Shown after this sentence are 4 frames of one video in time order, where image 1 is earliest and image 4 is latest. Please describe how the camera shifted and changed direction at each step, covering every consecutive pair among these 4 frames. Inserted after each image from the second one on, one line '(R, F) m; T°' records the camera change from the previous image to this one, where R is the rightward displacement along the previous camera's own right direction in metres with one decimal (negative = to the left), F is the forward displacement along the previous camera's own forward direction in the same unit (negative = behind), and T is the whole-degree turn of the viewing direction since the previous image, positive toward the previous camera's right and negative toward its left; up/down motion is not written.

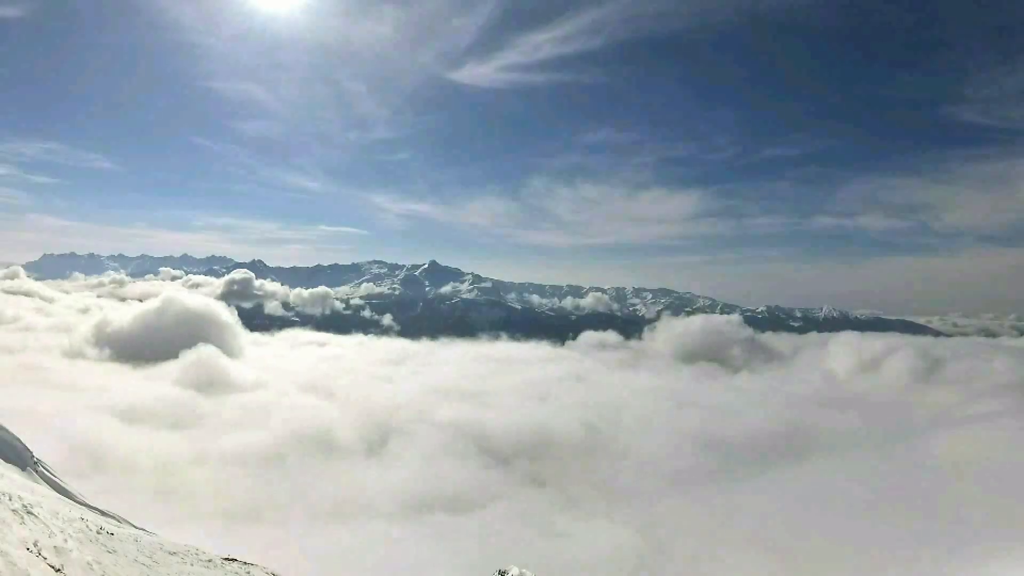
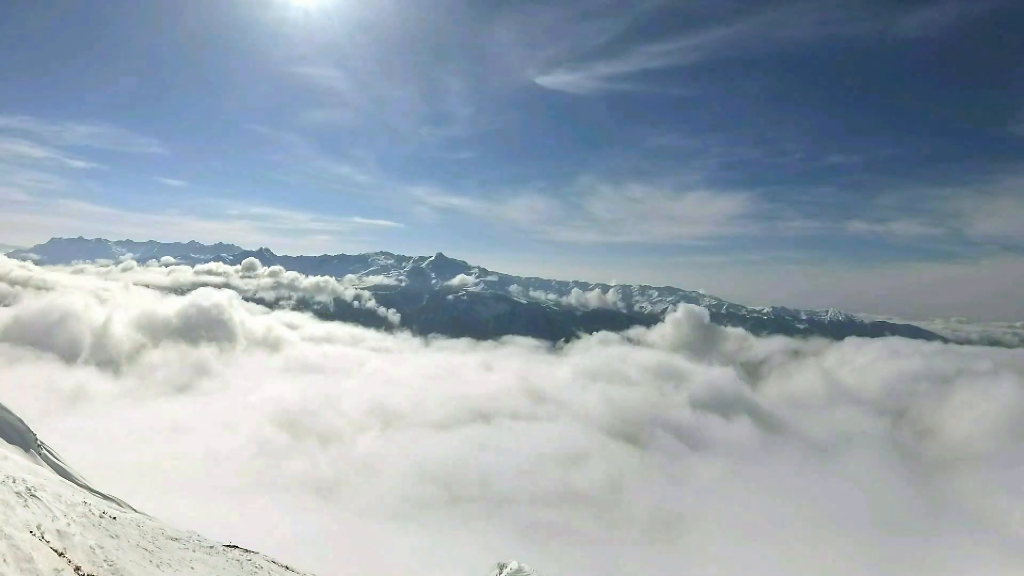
(-0.3, +0.8) m; -1°
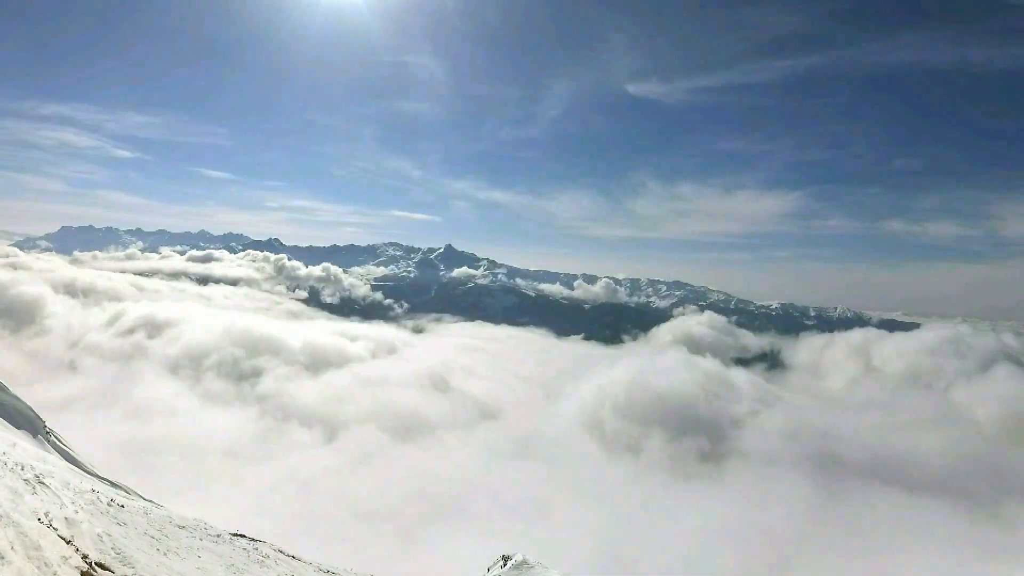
(0.0, +1.1) m; -1°
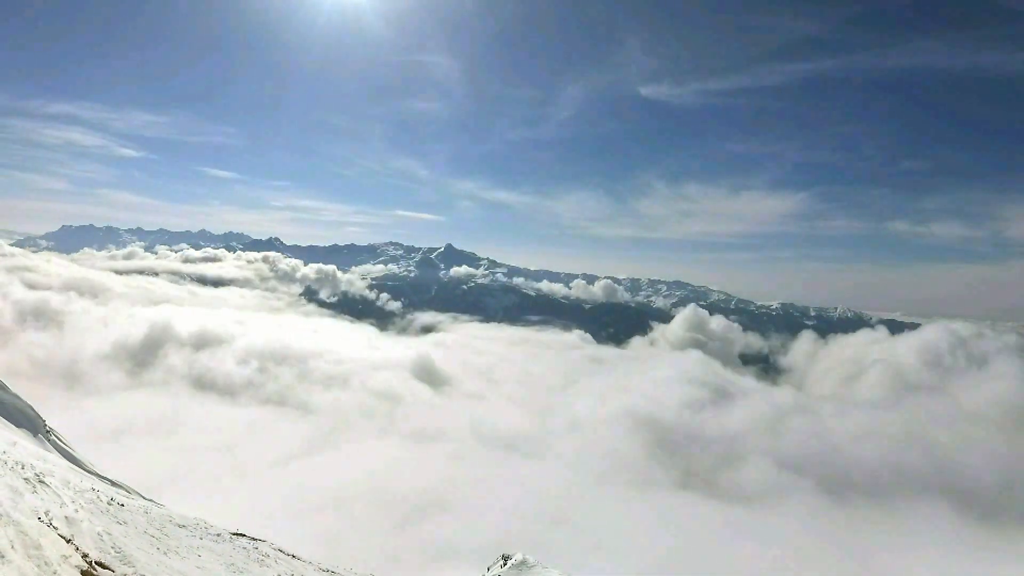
(0.0, 0.0) m; 0°
